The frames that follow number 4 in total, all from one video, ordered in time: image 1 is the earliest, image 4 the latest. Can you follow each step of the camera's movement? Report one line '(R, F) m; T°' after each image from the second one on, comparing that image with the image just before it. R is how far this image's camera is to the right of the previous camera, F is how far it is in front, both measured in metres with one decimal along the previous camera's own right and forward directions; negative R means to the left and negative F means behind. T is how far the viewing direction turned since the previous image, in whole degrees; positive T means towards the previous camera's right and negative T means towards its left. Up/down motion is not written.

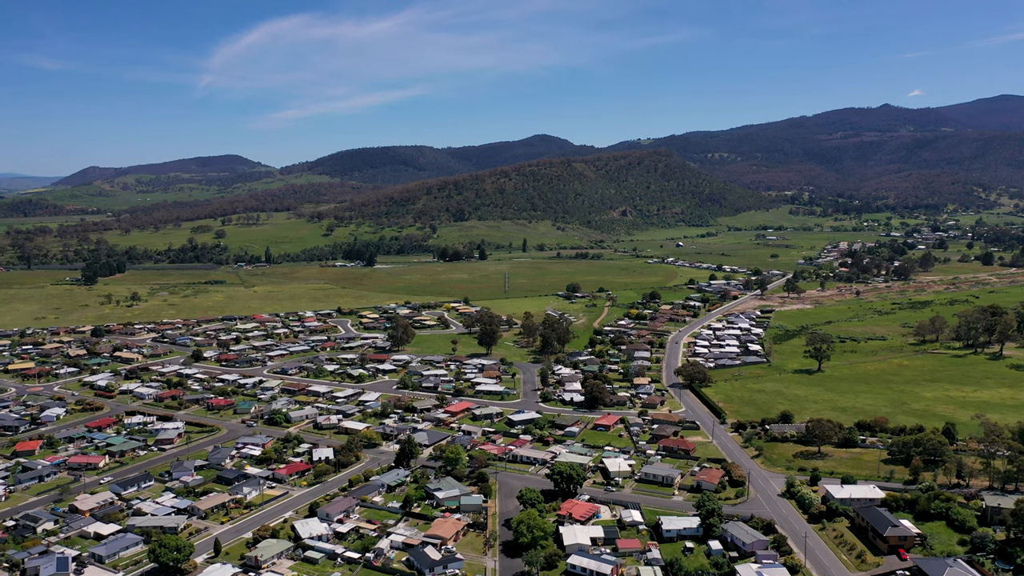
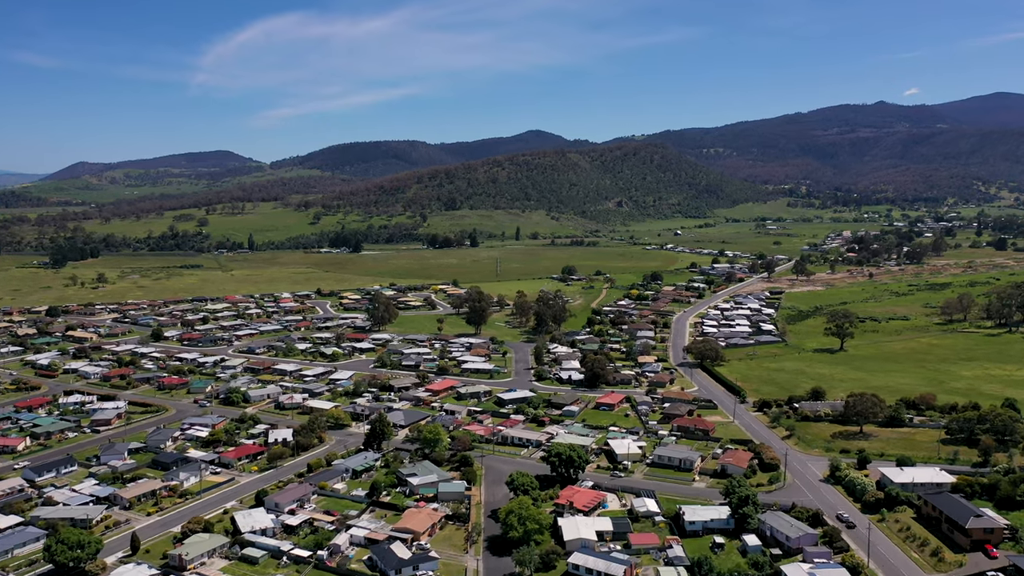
(+0.2, +7.7) m; 0°
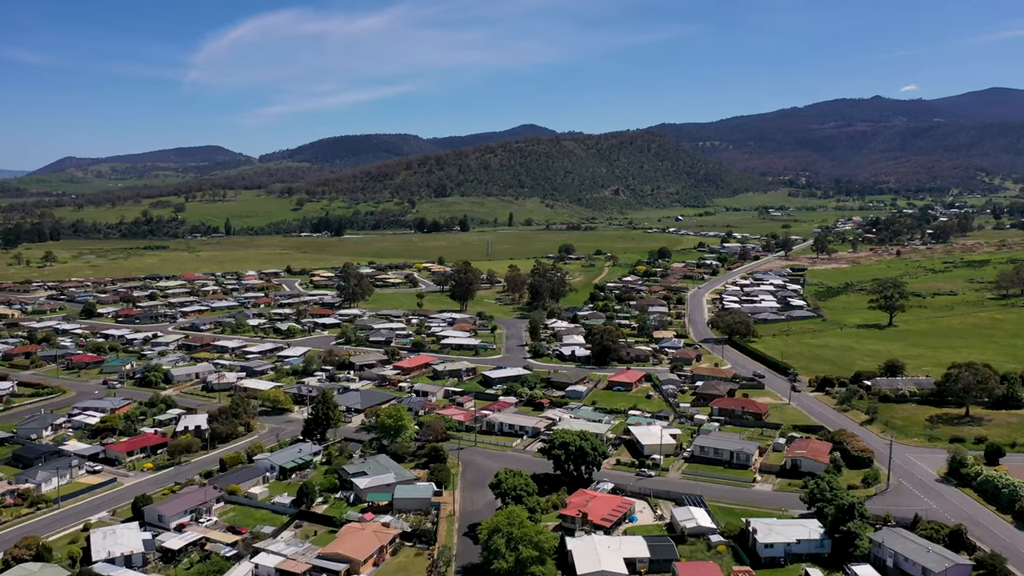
(+0.2, +11.2) m; 0°
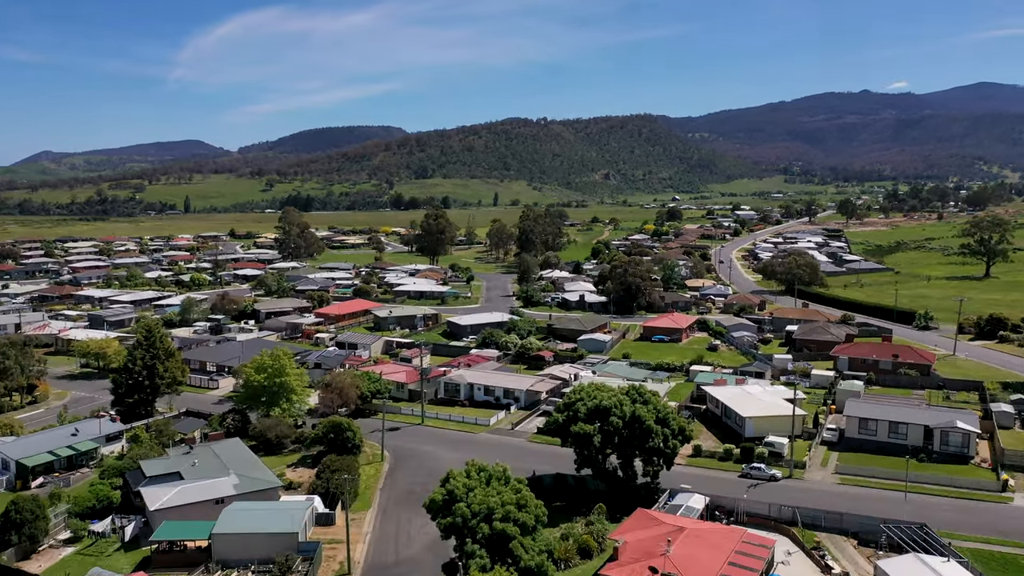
(+0.2, +14.9) m; +1°
